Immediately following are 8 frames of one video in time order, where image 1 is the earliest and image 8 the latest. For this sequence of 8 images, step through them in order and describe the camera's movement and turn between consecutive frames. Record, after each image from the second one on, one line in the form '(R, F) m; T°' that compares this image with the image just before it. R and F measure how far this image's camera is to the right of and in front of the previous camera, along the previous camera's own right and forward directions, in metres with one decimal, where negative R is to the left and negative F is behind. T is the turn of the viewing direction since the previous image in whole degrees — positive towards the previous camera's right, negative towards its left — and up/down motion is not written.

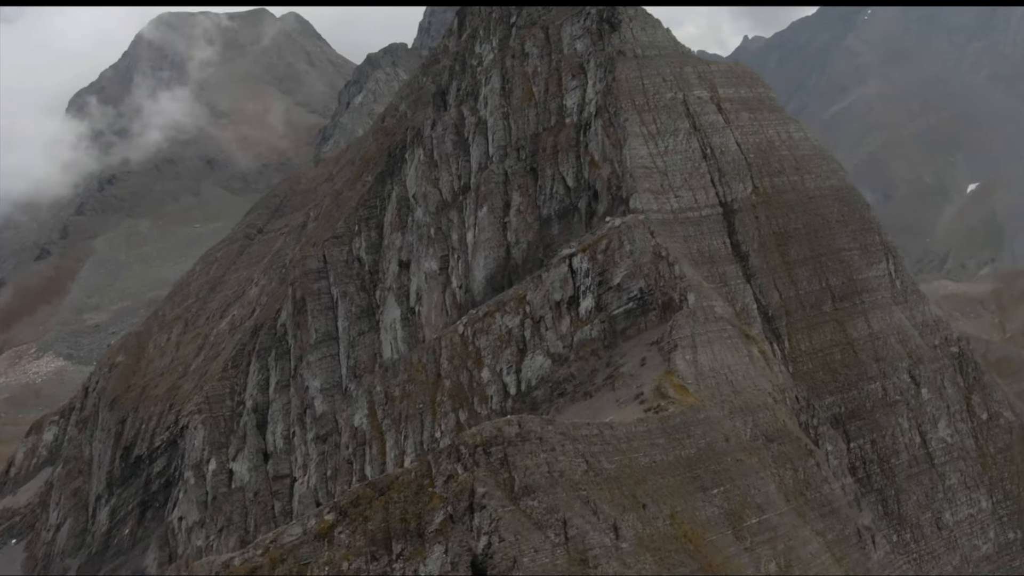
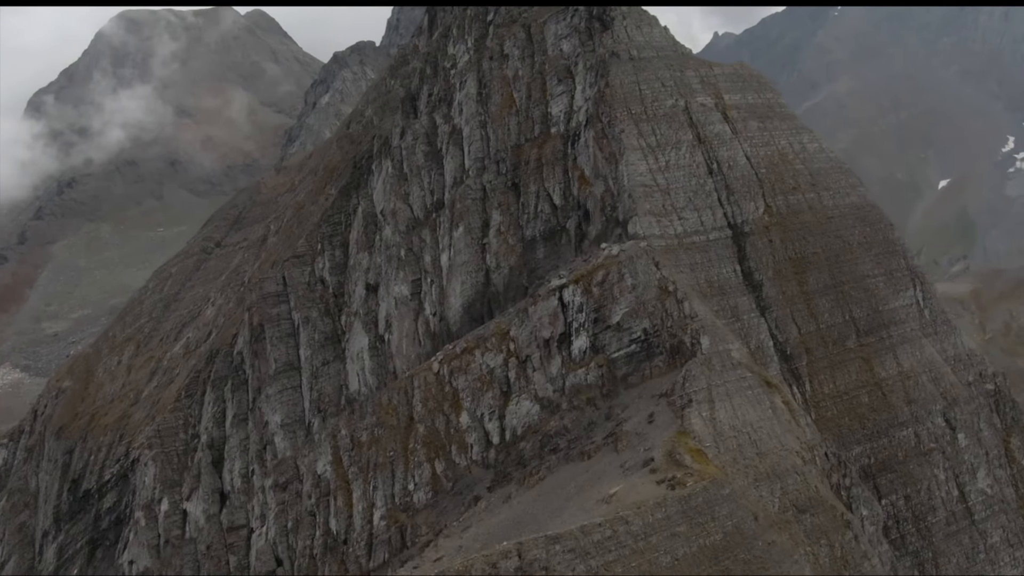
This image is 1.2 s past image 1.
(-0.4, +6.0) m; +1°
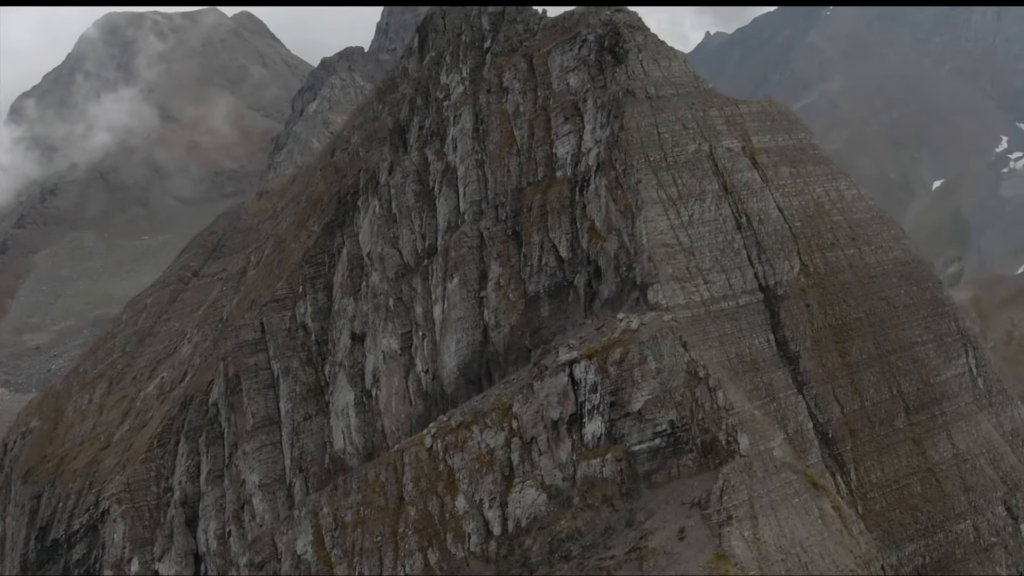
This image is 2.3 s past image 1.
(-0.4, +5.2) m; 0°
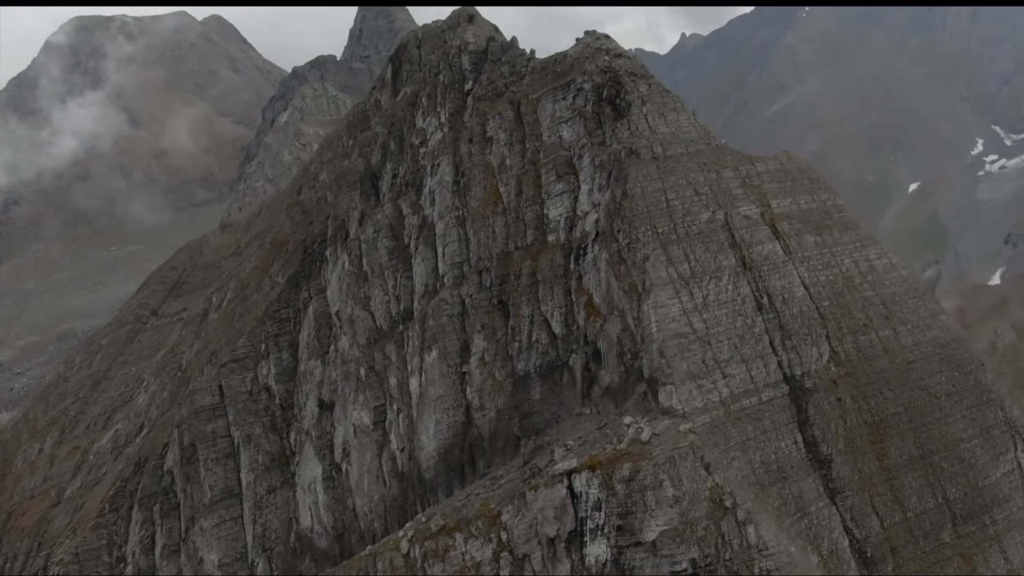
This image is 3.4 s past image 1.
(-0.3, +5.1) m; +1°
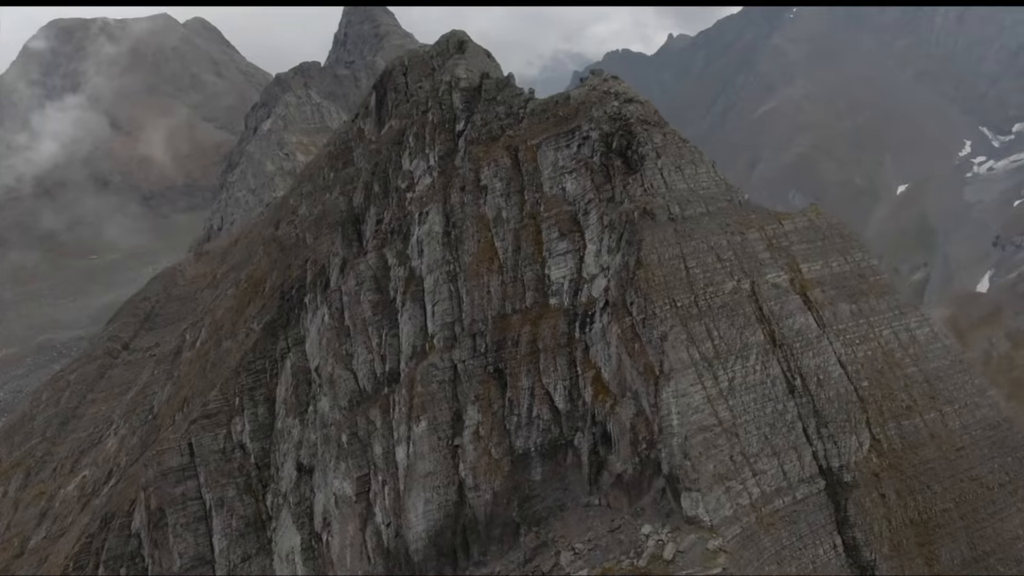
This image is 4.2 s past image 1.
(-0.3, +4.0) m; +1°
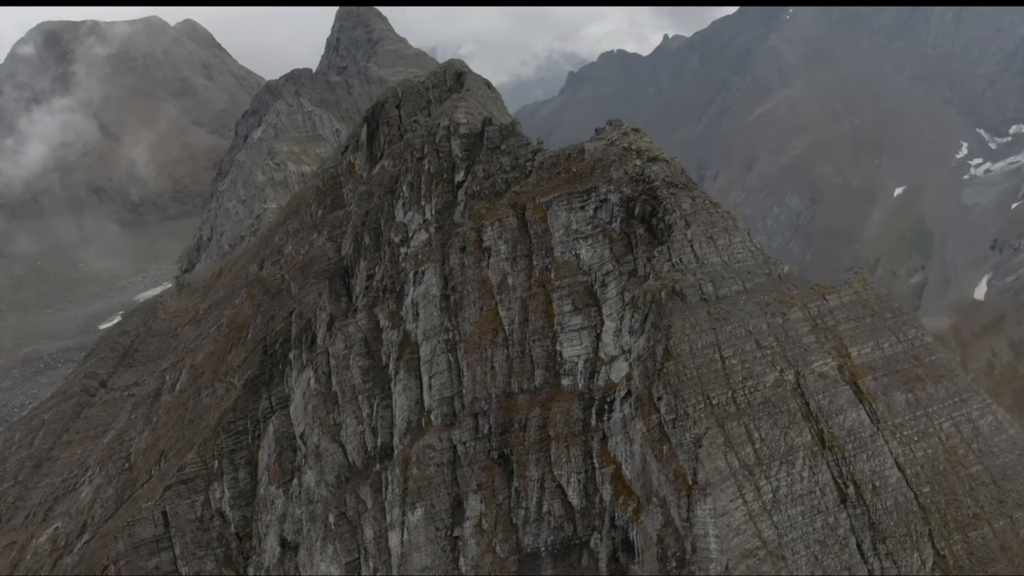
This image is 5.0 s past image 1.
(-0.3, +4.0) m; 0°
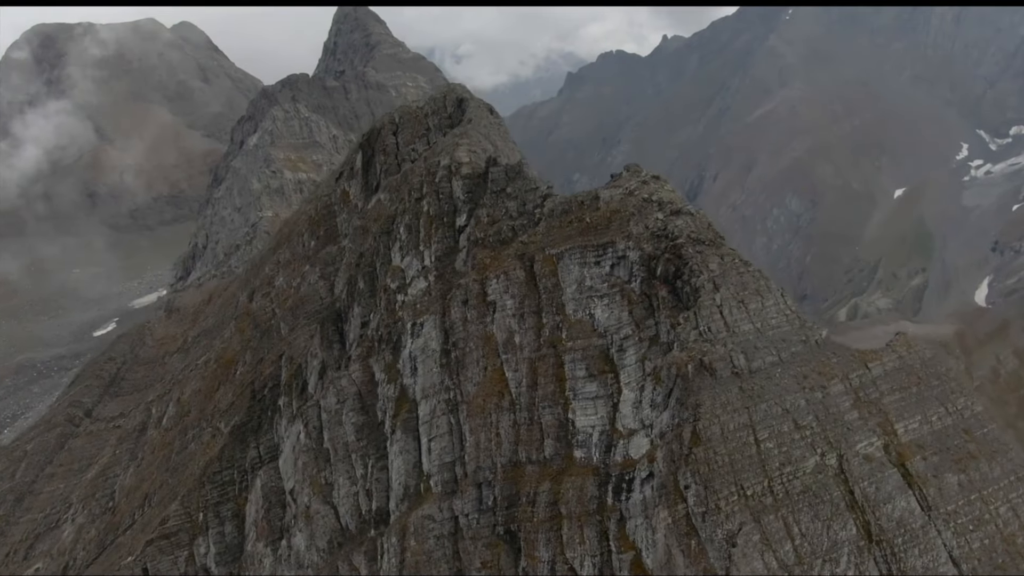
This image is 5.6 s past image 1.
(-0.2, +2.9) m; 0°
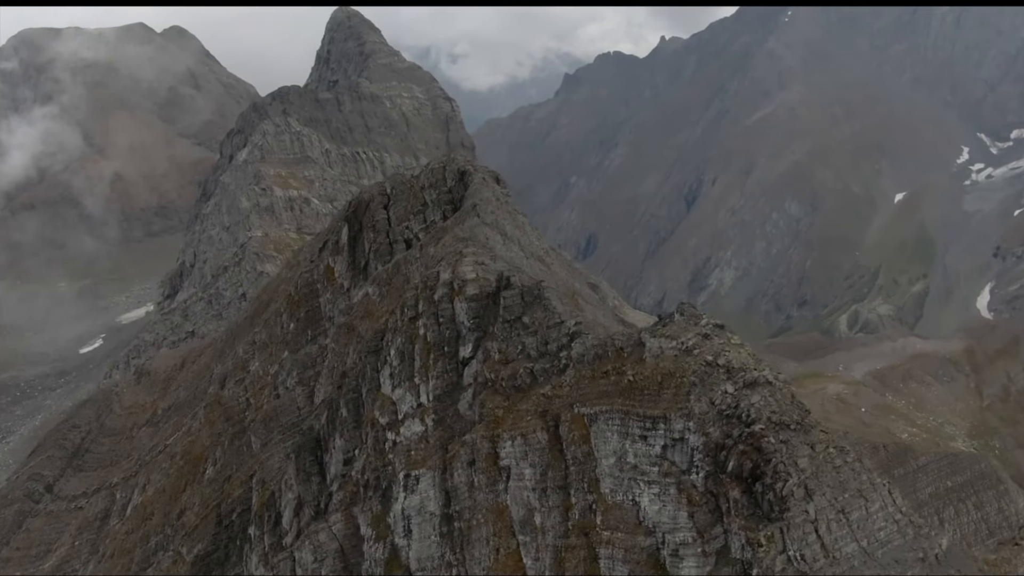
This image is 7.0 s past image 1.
(-0.5, +6.3) m; 0°
